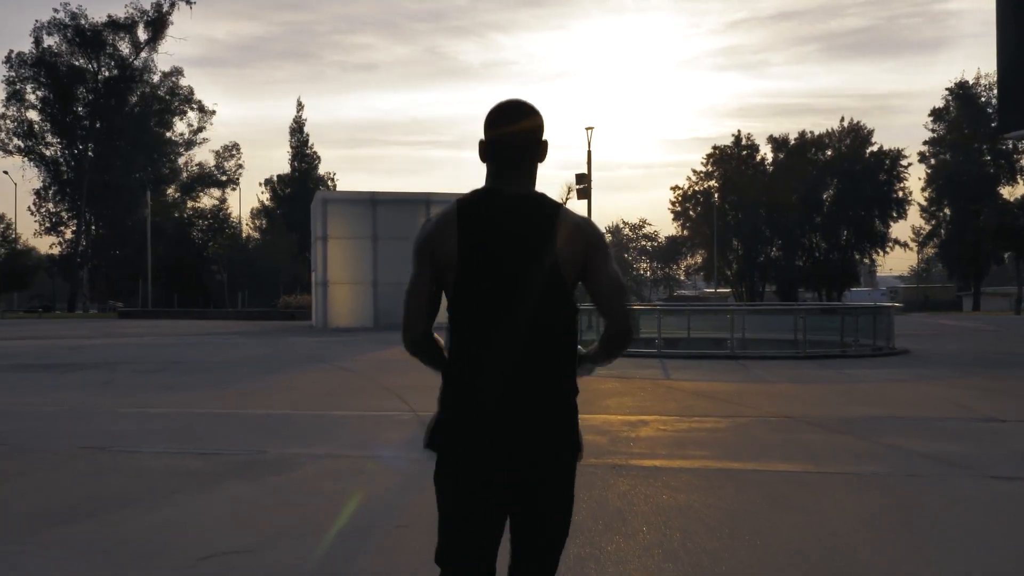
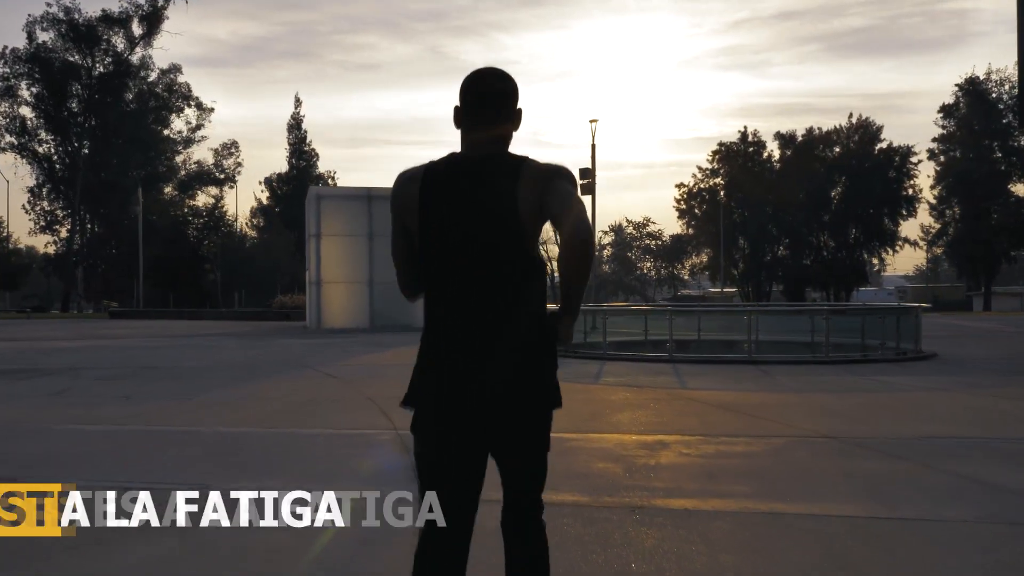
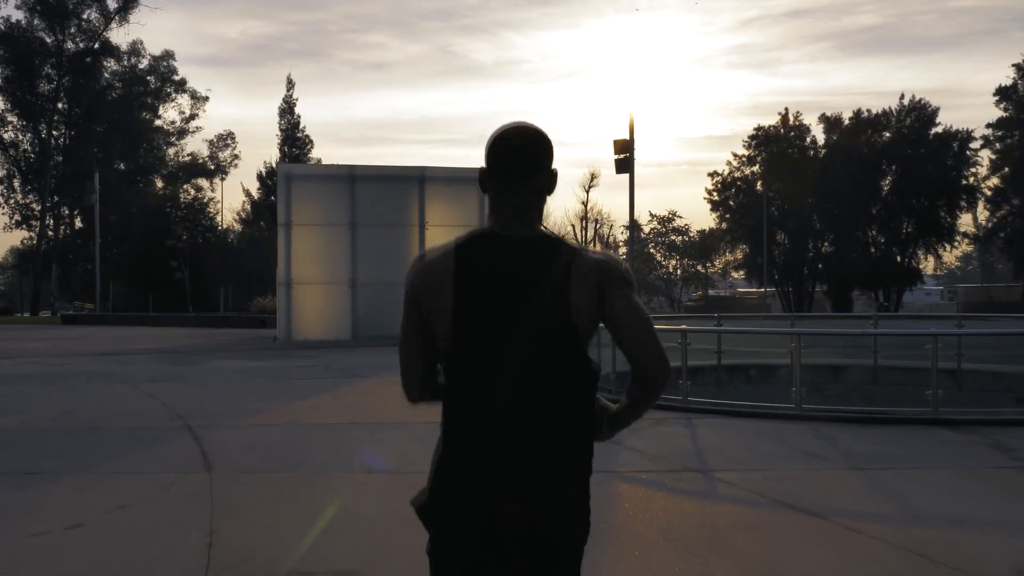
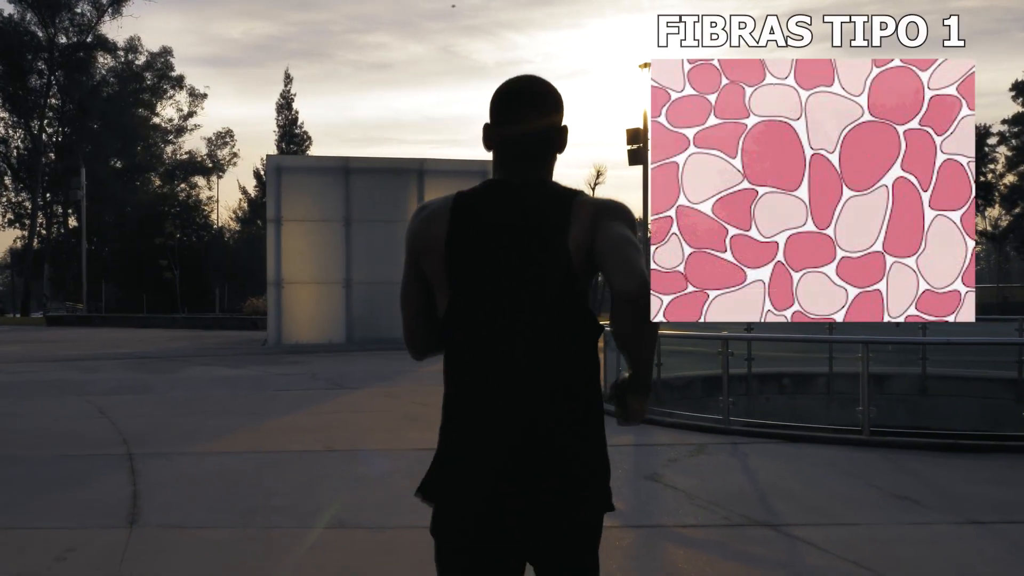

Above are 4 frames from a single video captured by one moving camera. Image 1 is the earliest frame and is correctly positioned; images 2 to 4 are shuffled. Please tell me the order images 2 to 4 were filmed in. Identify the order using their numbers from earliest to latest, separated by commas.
2, 3, 4
